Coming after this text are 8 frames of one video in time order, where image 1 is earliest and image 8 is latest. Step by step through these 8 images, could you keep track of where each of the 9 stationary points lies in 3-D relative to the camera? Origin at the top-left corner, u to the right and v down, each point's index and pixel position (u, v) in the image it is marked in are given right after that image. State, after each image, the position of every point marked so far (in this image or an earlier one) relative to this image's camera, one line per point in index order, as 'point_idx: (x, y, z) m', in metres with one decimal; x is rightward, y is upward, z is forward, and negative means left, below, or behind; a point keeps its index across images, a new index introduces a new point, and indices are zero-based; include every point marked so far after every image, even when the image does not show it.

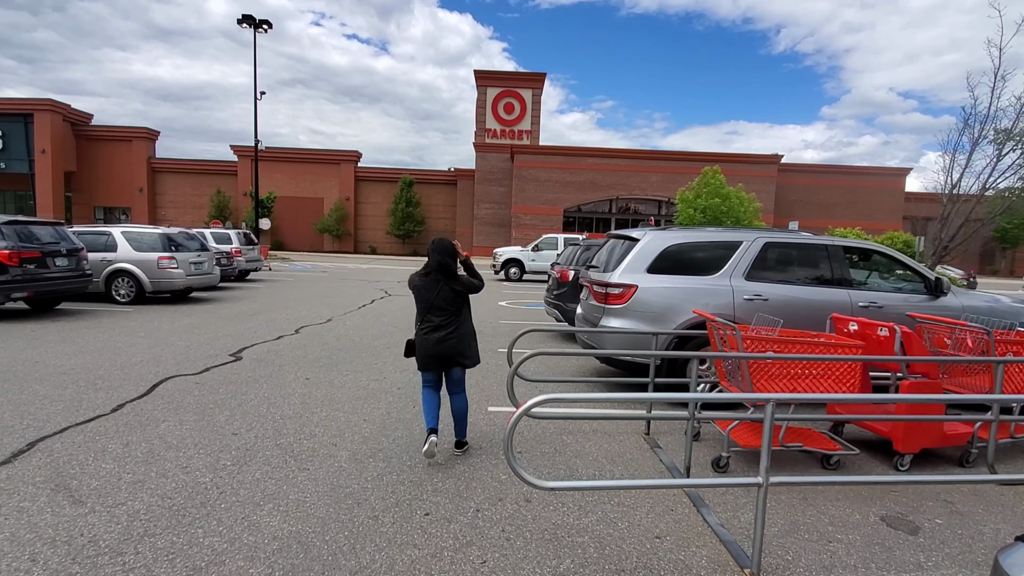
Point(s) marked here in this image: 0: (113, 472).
0: (-3.0, -1.4, +3.7) m
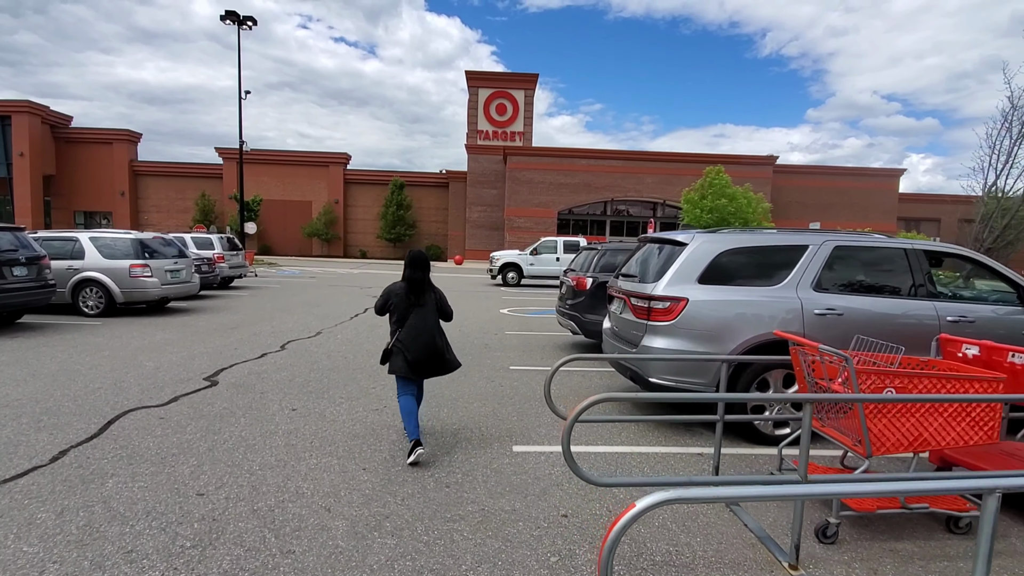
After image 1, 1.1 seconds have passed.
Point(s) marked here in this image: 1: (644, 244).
0: (-2.7, -1.5, +2.7) m
1: (+1.6, +0.5, +6.0) m
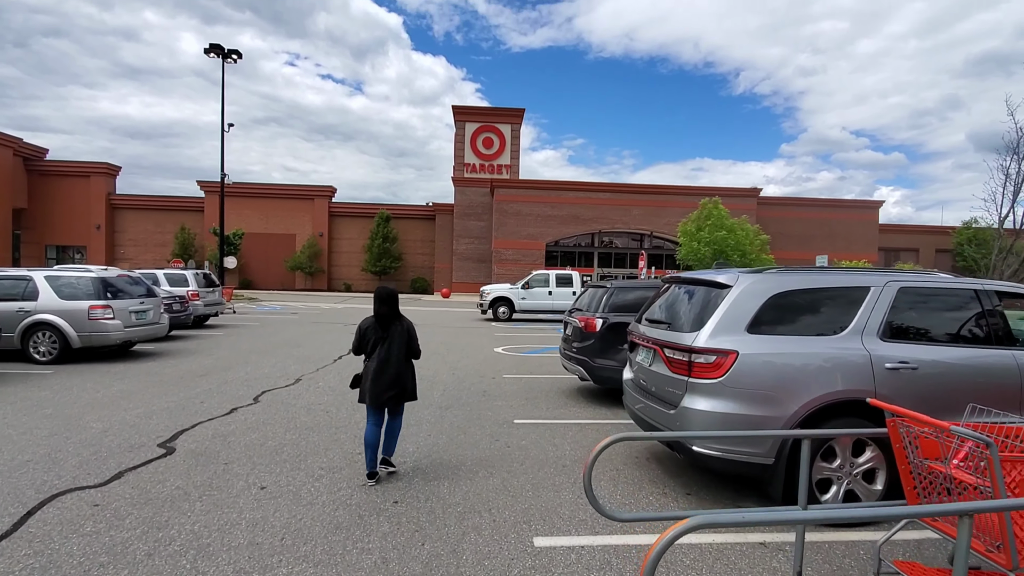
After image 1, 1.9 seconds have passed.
0: (-2.5, -1.8, +1.8) m
1: (+1.7, 0.0, +5.3) m
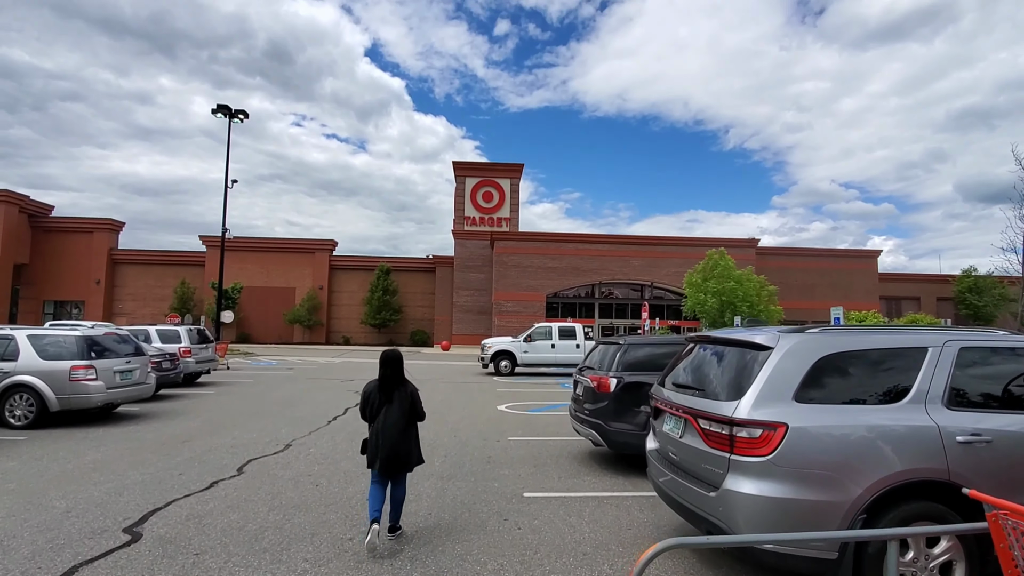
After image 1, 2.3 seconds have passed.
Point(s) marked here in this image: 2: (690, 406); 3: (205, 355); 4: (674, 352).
0: (-2.3, -2.1, +1.2) m
1: (+1.8, -0.6, +4.8) m
2: (+1.5, -1.0, +4.1) m
3: (-10.5, -2.3, +17.1) m
4: (+2.4, -1.0, +7.4) m
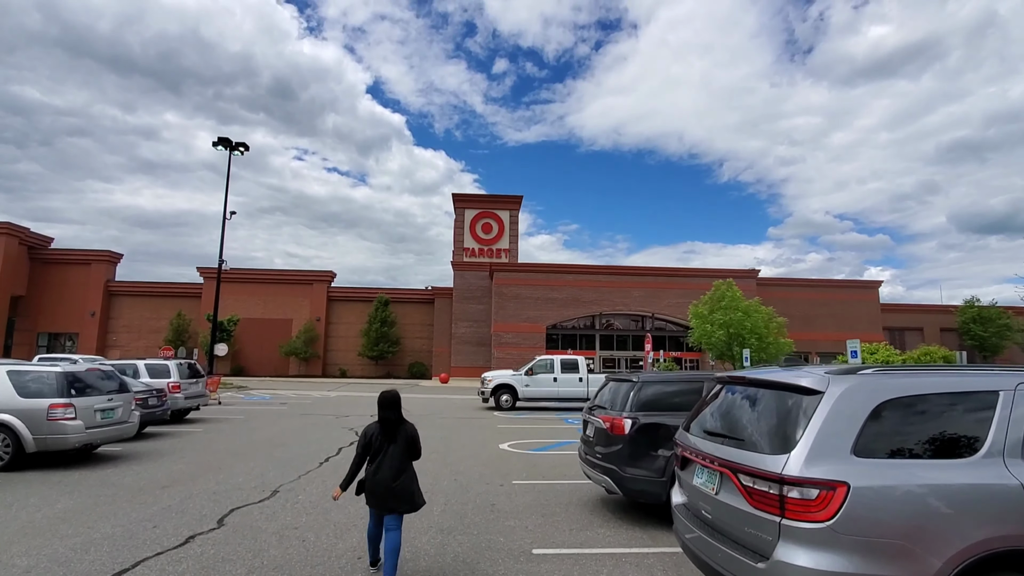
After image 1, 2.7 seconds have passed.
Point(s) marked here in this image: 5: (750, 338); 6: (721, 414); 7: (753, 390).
0: (-2.2, -2.2, +0.6) m
1: (+1.9, -0.9, +4.4) m
2: (+1.6, -1.2, +3.6) m
3: (-10.5, -3.4, +16.4) m
4: (+2.5, -1.4, +6.9) m
5: (+9.4, -2.0, +19.7) m
6: (+1.7, -1.0, +4.2) m
7: (+1.9, -0.8, +4.0) m
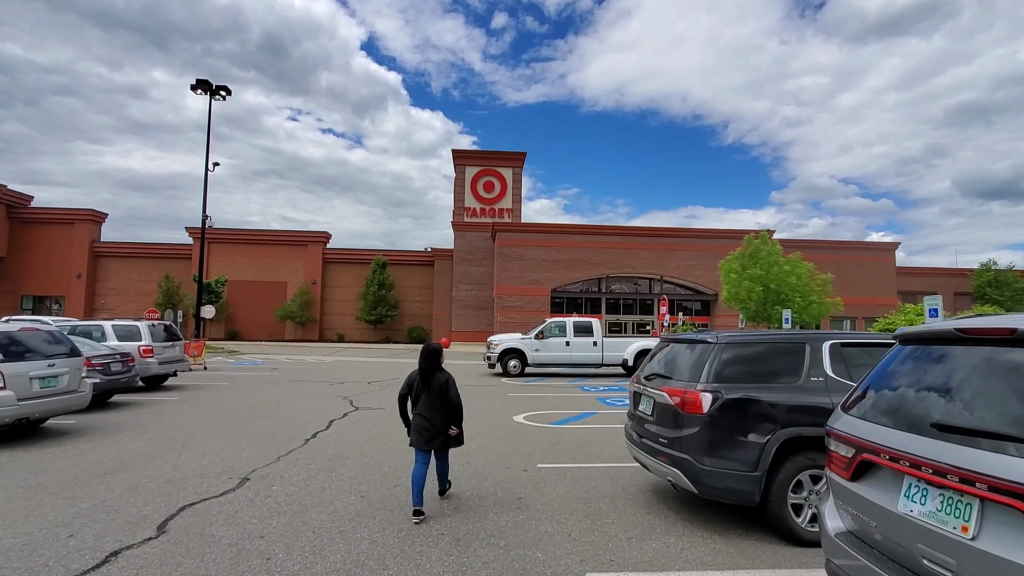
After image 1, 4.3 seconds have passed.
0: (-1.9, -1.9, -1.0) m
1: (+2.3, -0.3, +2.6) m
2: (+1.9, -0.8, +1.9) m
3: (-10.1, -2.0, +14.8) m
4: (+2.8, -0.7, +5.2) m
5: (+9.8, -0.4, +18.0) m
6: (+2.1, -0.5, +2.5) m
7: (+2.3, -0.3, +2.2) m
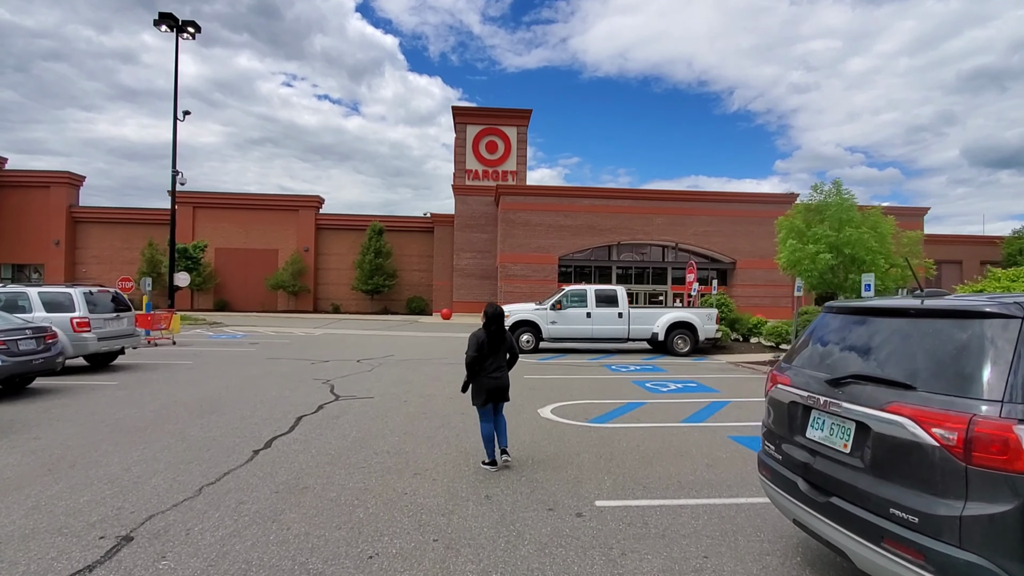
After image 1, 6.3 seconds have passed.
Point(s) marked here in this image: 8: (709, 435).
0: (-1.4, -1.8, -3.5) m
1: (+2.7, -0.1, 0.0) m
2: (+2.4, -0.5, -0.7) m
3: (-9.7, -1.0, +12.3) m
4: (+3.3, -0.3, +2.6) m
5: (+10.2, +0.7, +15.4) m
6: (+2.5, -0.3, -0.1) m
7: (+2.7, 0.0, -0.4) m
8: (+2.8, -2.1, +7.0) m
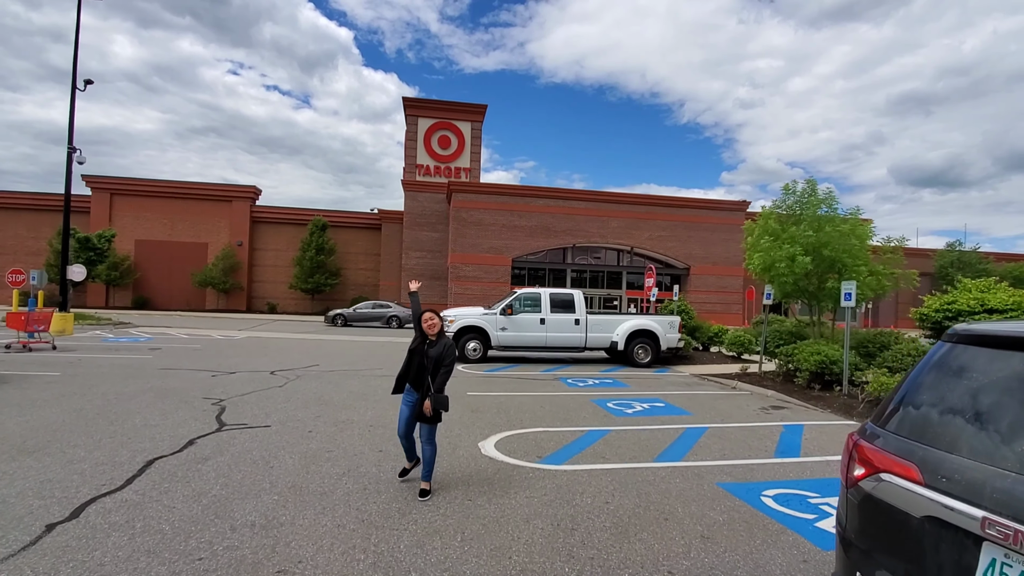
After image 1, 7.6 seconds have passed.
0: (-1.2, -1.8, -5.4) m
1: (+2.6, -0.1, -1.4) m
2: (+2.3, -0.6, -2.2) m
3: (-10.9, -0.9, +9.6) m
4: (+2.9, -0.3, +1.2) m
5: (+8.6, +0.5, +14.5) m
6: (+2.5, -0.3, -1.6) m
7: (+2.6, -0.1, -1.9) m
8: (+2.0, -2.1, +5.5) m
